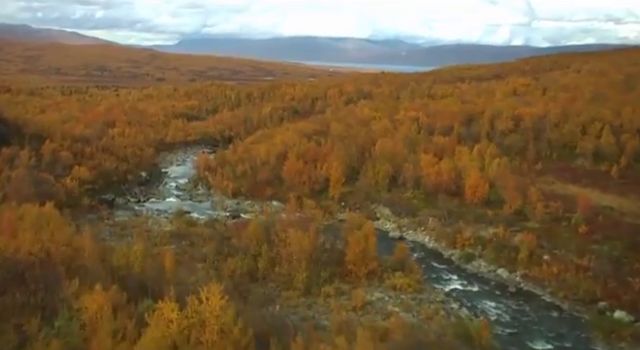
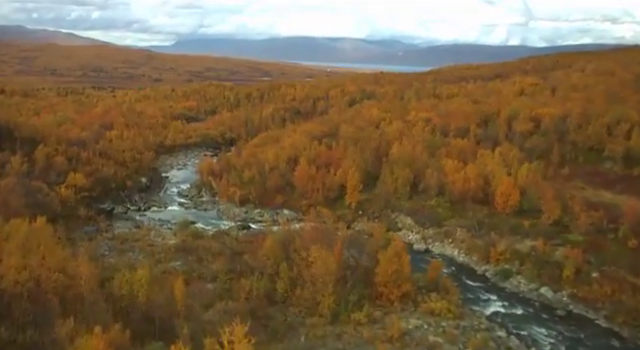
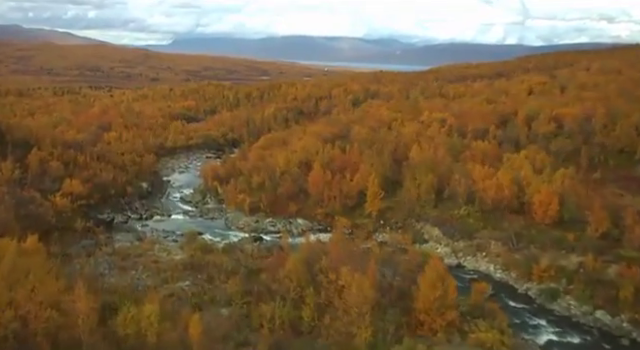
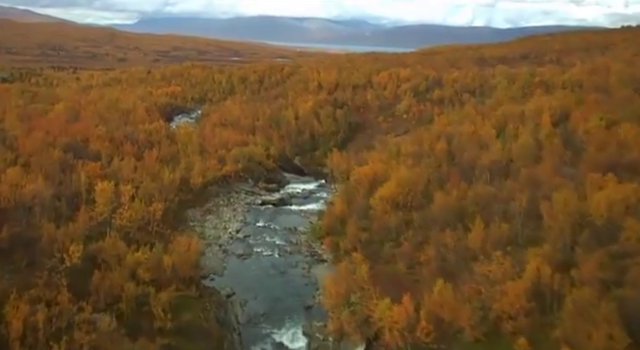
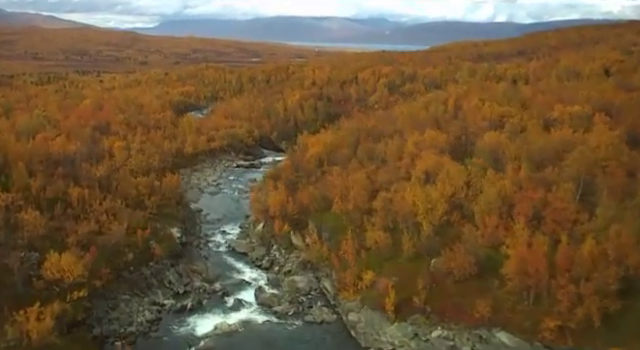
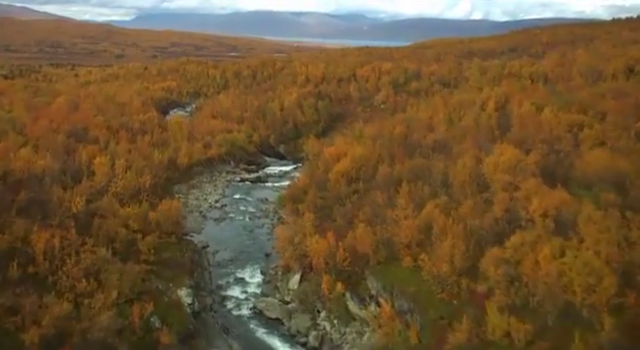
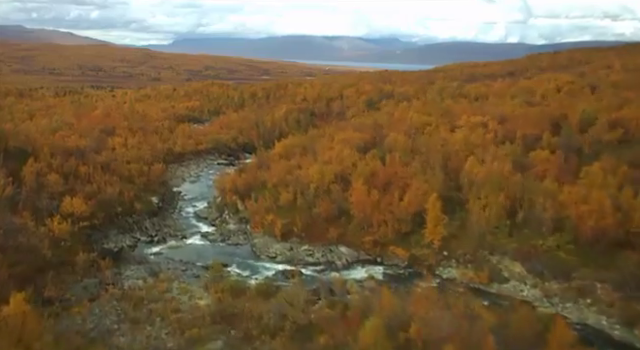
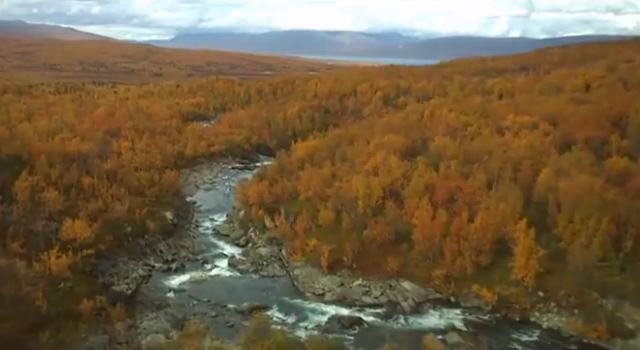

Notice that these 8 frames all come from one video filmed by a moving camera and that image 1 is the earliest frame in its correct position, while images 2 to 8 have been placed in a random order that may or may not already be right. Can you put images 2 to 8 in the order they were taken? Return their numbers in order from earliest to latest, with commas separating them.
2, 3, 7, 8, 5, 6, 4
